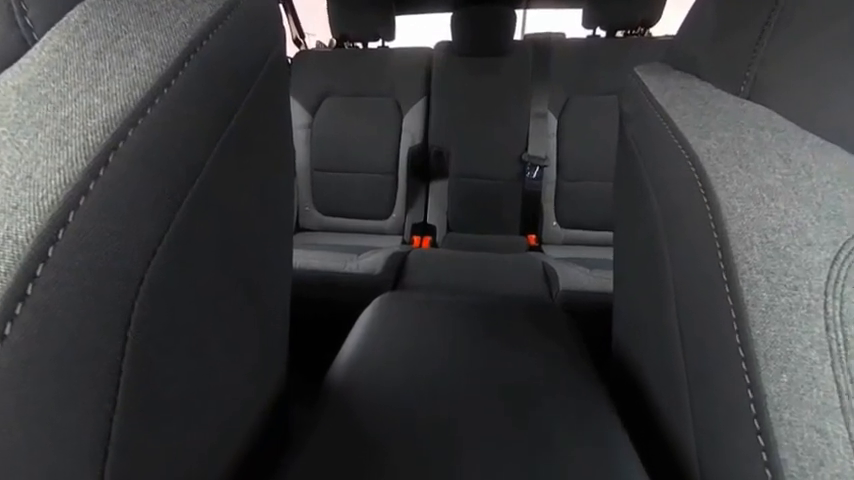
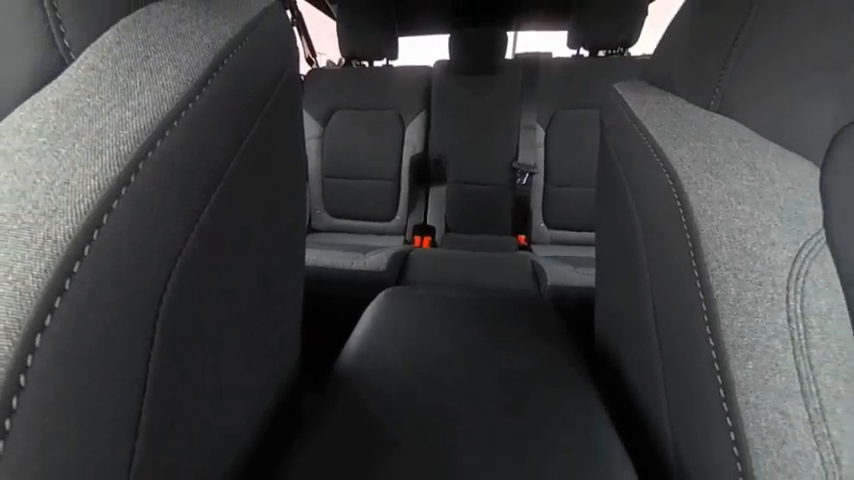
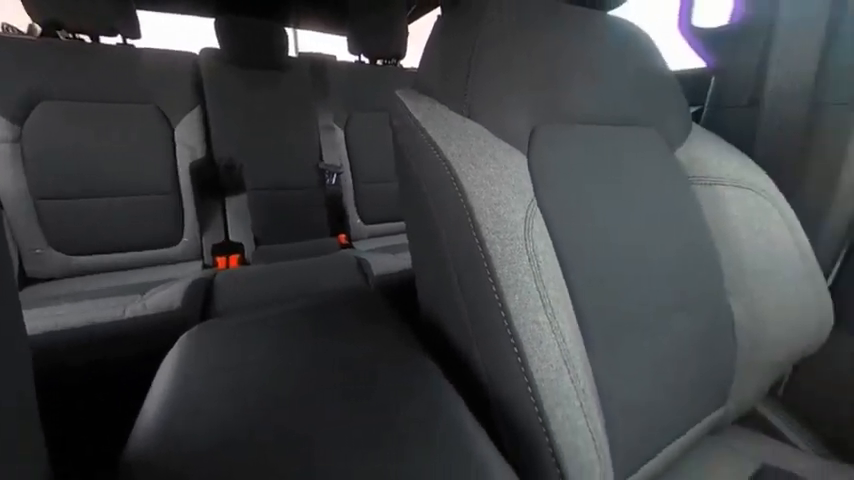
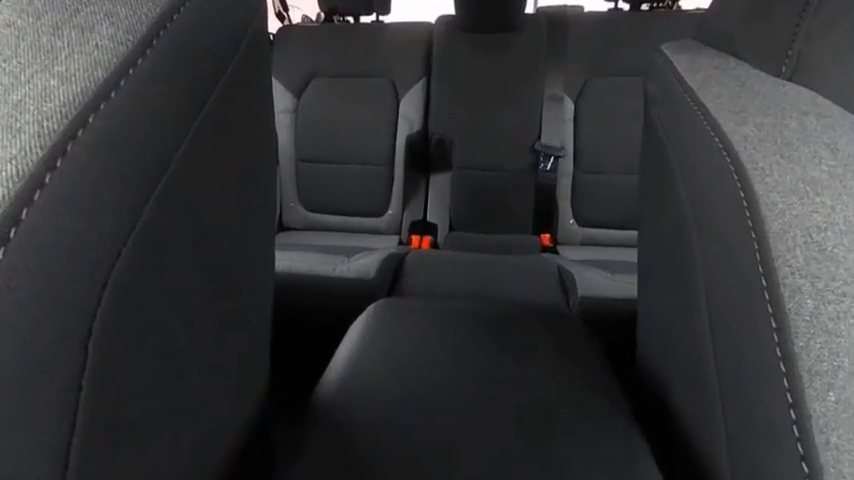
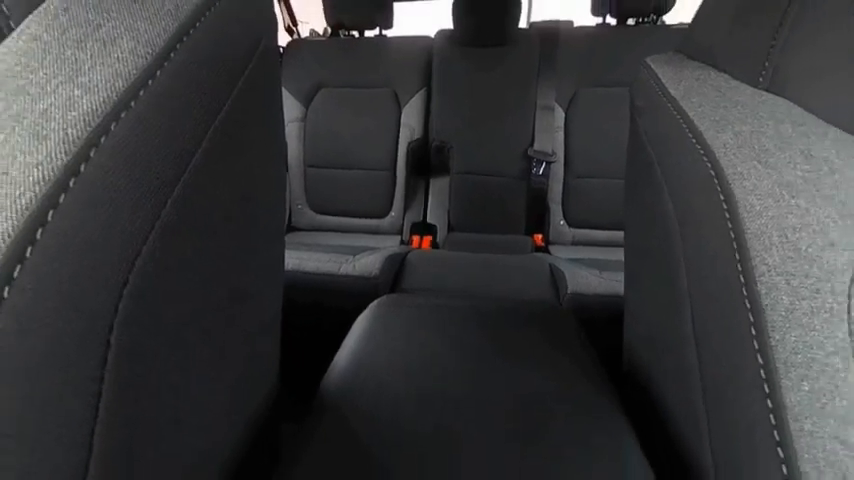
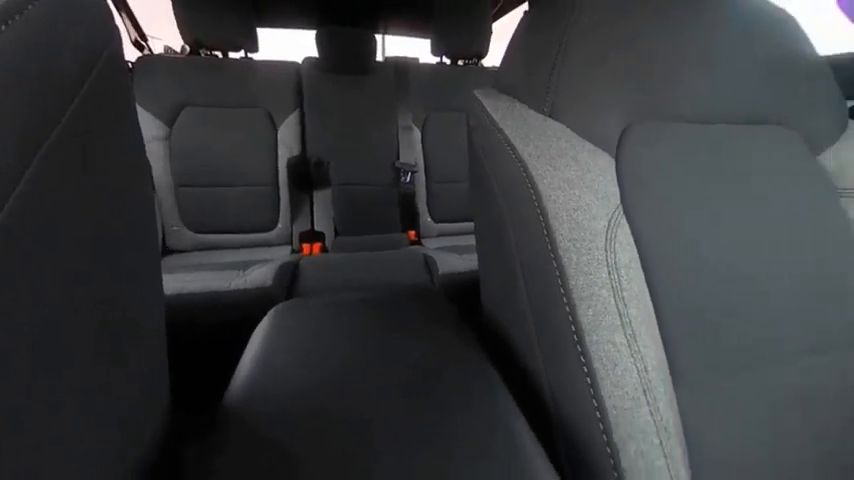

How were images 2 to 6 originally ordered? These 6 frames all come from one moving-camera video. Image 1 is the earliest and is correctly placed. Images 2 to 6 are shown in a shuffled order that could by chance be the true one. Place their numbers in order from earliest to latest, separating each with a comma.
4, 5, 2, 6, 3
